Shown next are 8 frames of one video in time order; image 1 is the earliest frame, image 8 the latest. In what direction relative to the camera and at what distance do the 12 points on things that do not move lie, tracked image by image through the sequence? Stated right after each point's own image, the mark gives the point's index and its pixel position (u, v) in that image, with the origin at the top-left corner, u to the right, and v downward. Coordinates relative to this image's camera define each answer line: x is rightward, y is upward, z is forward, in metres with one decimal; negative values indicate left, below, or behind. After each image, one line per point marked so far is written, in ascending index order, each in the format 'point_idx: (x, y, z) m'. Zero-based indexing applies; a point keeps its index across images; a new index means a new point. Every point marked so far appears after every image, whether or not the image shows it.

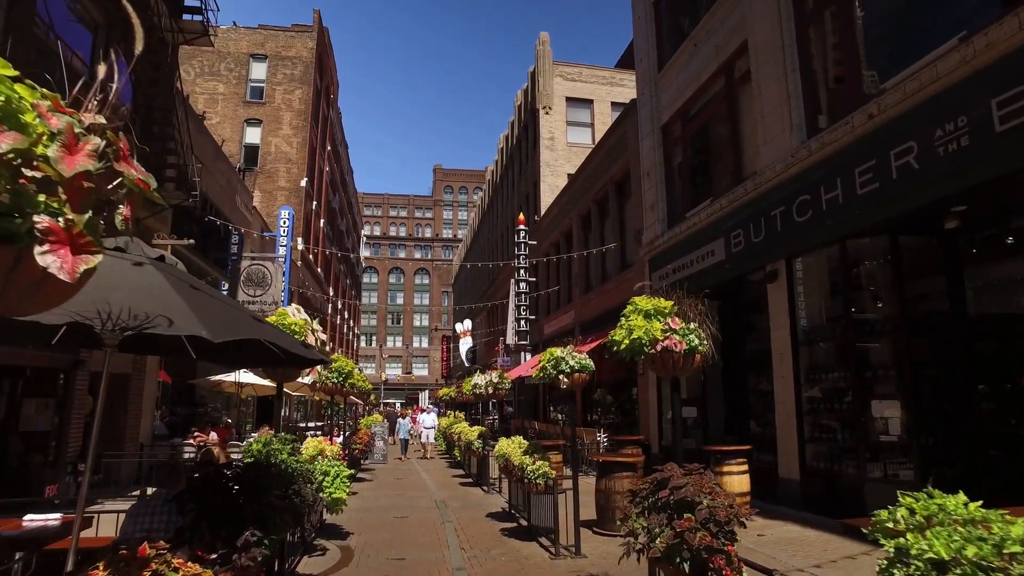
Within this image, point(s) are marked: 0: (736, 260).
0: (+4.5, +0.6, +12.0) m
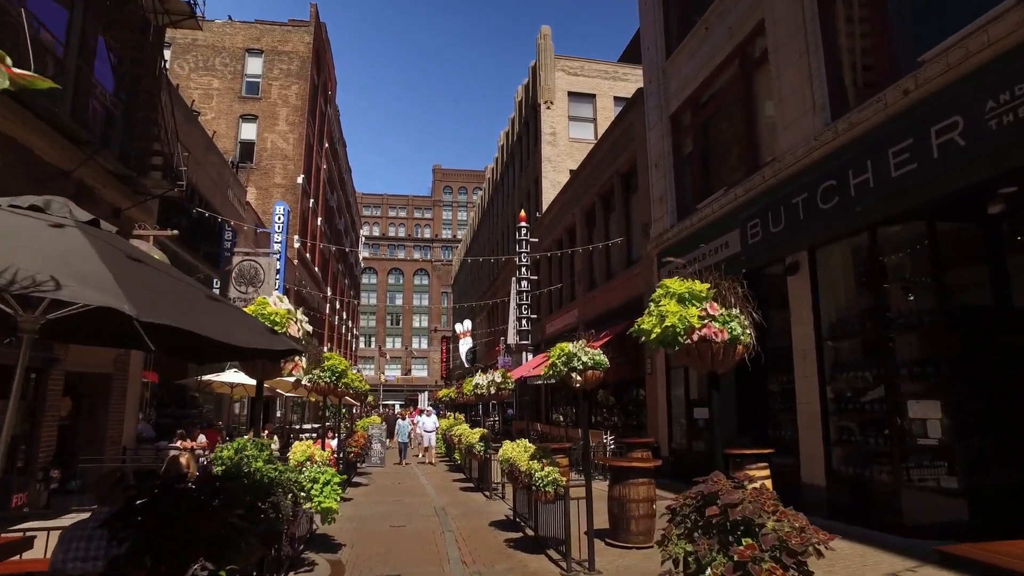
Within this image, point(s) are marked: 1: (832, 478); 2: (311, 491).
0: (+4.6, +0.7, +11.4) m
1: (+5.0, -3.0, +9.4) m
2: (-2.4, -2.5, +7.2) m
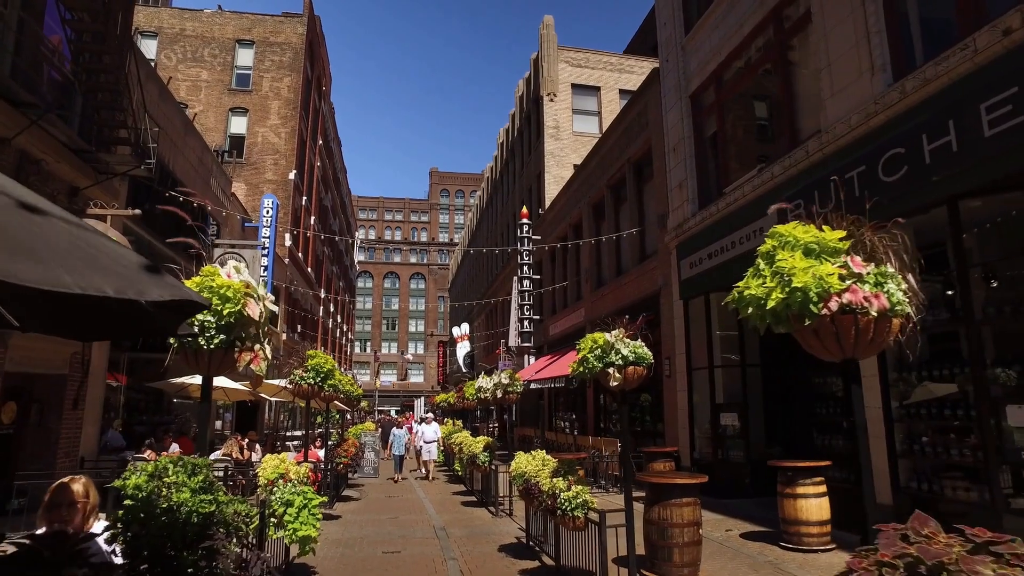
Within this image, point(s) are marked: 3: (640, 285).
0: (+4.8, +0.9, +10.1) m
1: (+5.2, -2.8, +8.1) m
2: (-2.2, -2.2, +5.9) m
3: (+3.7, +0.1, +17.3) m
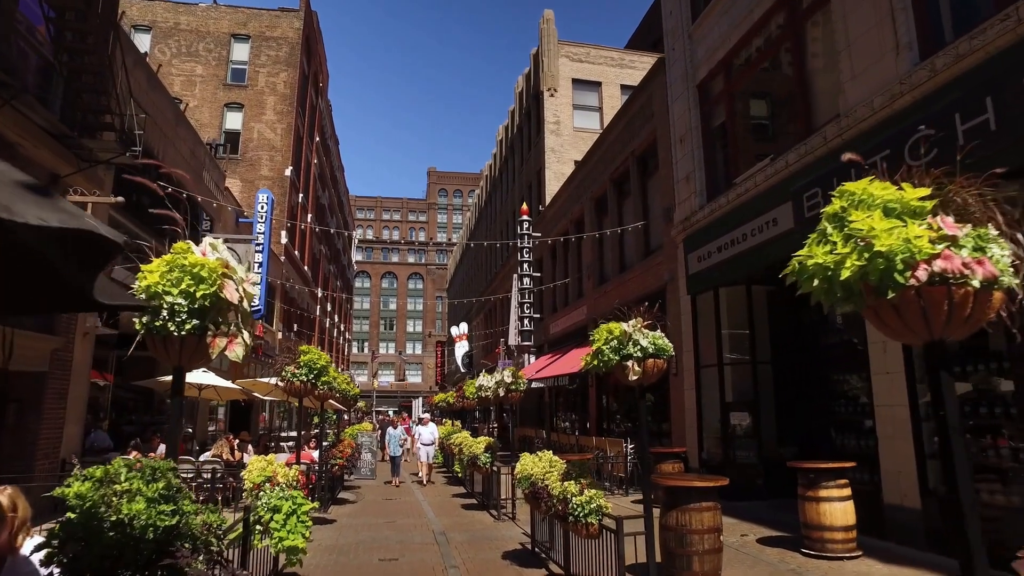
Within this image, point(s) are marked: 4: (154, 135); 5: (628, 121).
0: (+4.8, +1.0, +9.6) m
1: (+5.3, -2.7, +7.6) m
2: (-2.2, -2.1, +5.4) m
3: (+3.7, +0.2, +16.8) m
4: (-8.1, +3.5, +13.6) m
5: (+3.5, +5.1, +18.0) m
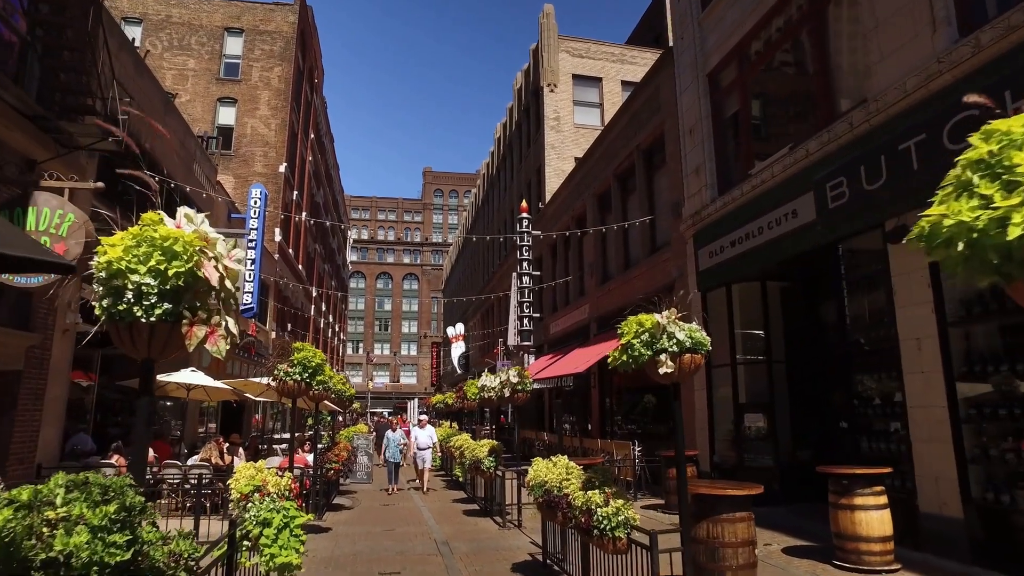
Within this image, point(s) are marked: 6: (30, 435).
0: (+5.0, +1.1, +9.1) m
1: (+5.4, -2.6, +7.1) m
2: (-2.0, -2.0, +4.8) m
3: (+3.8, +0.3, +16.3) m
4: (-8.0, +3.6, +12.9) m
5: (+3.6, +5.1, +17.5) m
6: (-7.5, -2.3, +9.3) m
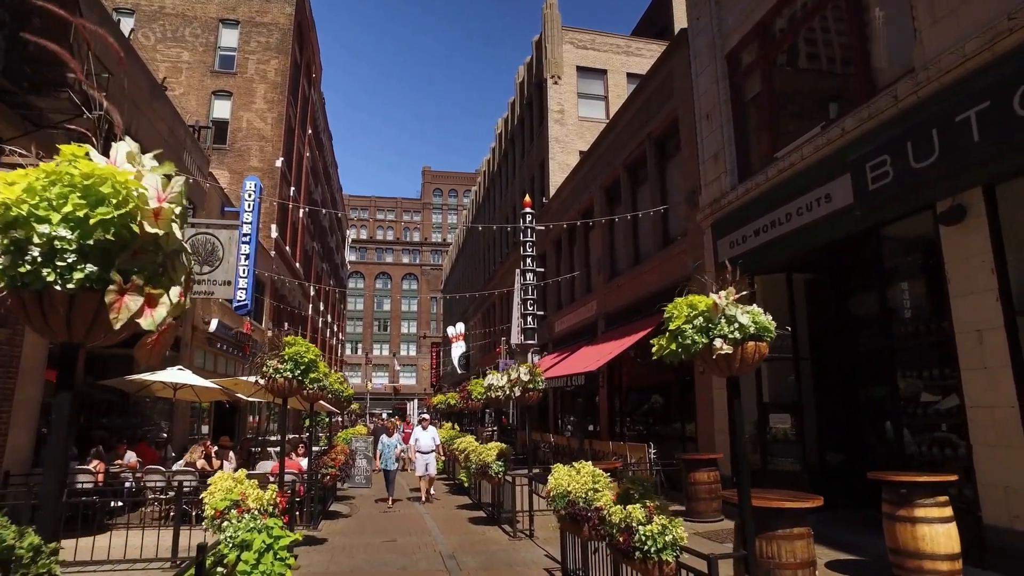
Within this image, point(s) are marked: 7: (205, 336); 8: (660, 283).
0: (+5.1, +1.3, +8.3) m
1: (+5.6, -2.4, +6.3) m
2: (-1.8, -1.9, +4.0) m
3: (+3.9, +0.4, +15.5) m
4: (-7.9, +3.7, +12.2) m
5: (+3.7, +5.3, +16.8) m
6: (-7.3, -2.1, +8.5) m
7: (-9.5, -1.5, +18.4) m
8: (+3.9, +0.1, +15.6) m
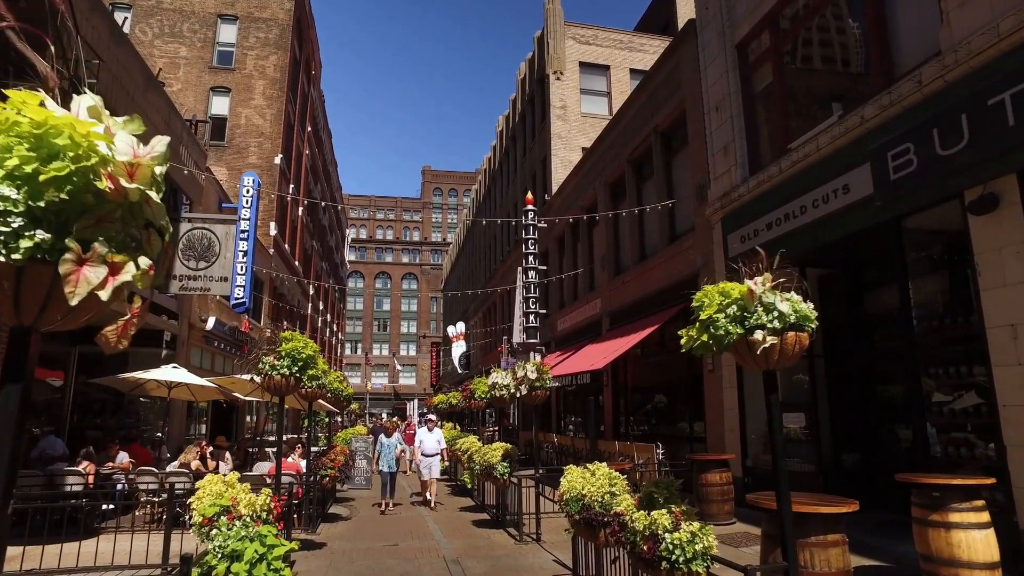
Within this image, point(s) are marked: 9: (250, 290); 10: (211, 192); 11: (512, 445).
0: (+5.2, +1.4, +8.0) m
1: (+5.7, -2.3, +6.0) m
2: (-1.7, -1.8, +3.6) m
3: (+4.0, +0.5, +15.1) m
4: (-7.8, +3.8, +11.8) m
5: (+3.8, +5.4, +16.4) m
6: (-7.2, -2.1, +8.2) m
7: (-9.4, -1.4, +18.1) m
8: (+4.0, +0.2, +15.2) m
9: (-8.7, -0.1, +19.9) m
10: (-9.4, +3.0, +18.7) m
11: (0.0, -2.8, +10.7) m
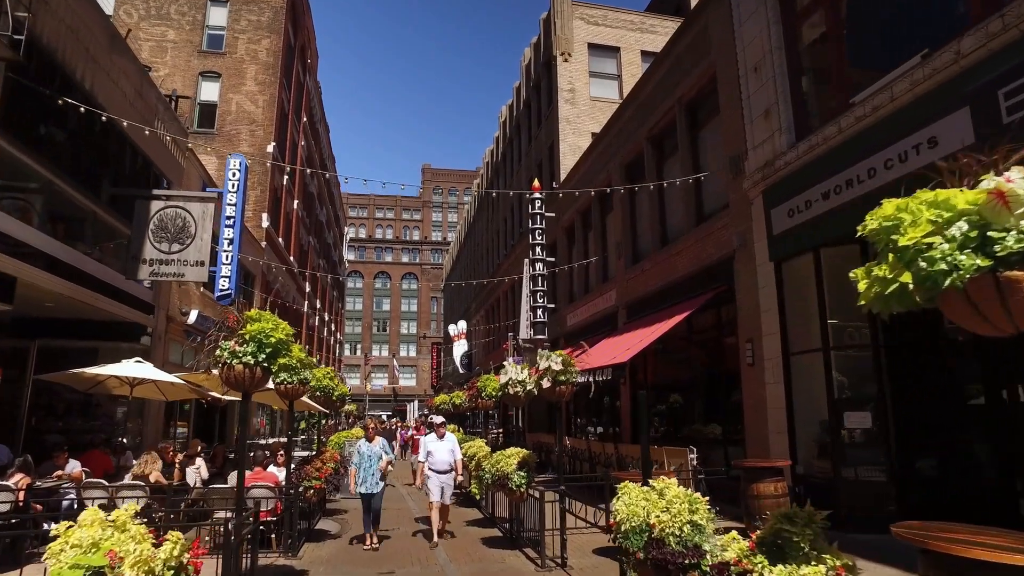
0: (+5.5, +1.7, +6.4) m
1: (+5.9, -2.0, +4.4) m
2: (-1.5, -1.4, +2.1) m
3: (+4.3, +0.8, +13.6) m
4: (-7.5, +4.1, +10.3) m
5: (+4.0, +5.7, +14.9) m
6: (-7.0, -1.7, +6.6) m
7: (-9.1, -1.1, +16.6) m
8: (+4.2, +0.5, +13.7) m
9: (-8.5, +0.2, +18.4) m
10: (-9.2, +3.3, +17.2) m
11: (+0.2, -2.5, +9.1) m
